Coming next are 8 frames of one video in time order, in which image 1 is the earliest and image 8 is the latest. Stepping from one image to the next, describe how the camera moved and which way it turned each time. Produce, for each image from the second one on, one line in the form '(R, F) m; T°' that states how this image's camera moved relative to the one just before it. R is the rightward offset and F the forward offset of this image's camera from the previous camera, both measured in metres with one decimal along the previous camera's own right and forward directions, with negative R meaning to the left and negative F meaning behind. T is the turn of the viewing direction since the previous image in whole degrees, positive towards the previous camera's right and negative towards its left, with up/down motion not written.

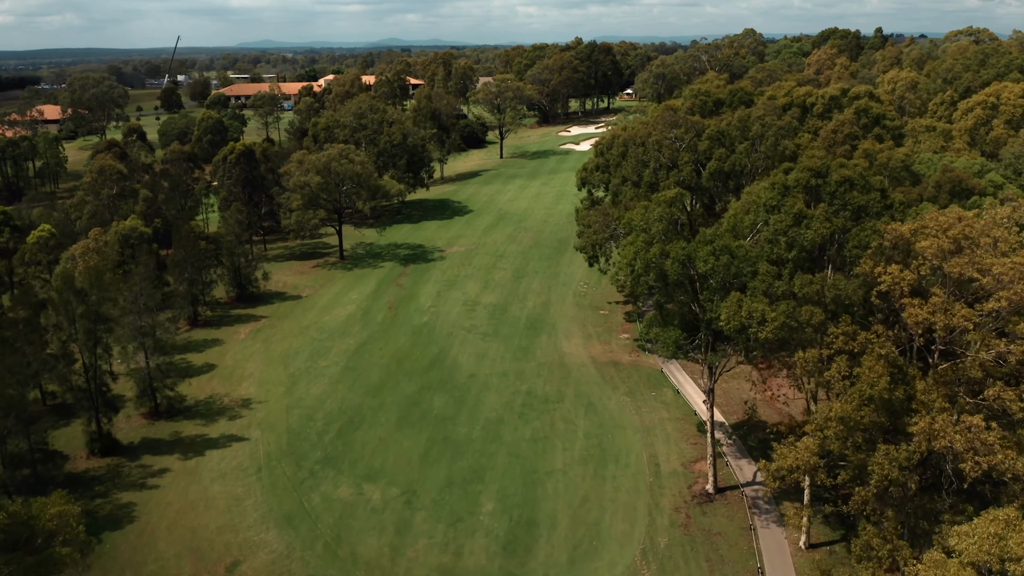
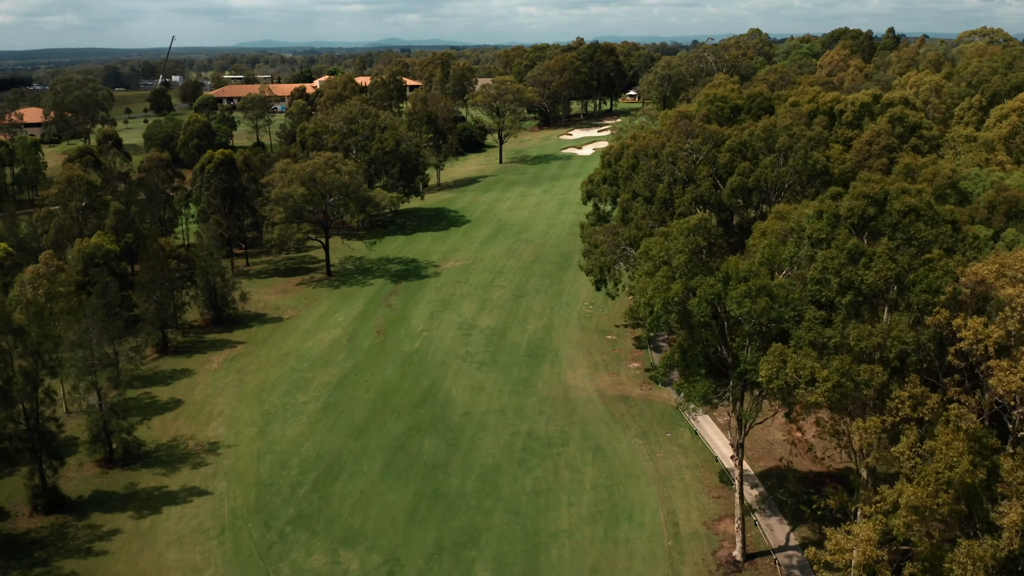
(0.0, +3.3) m; 0°
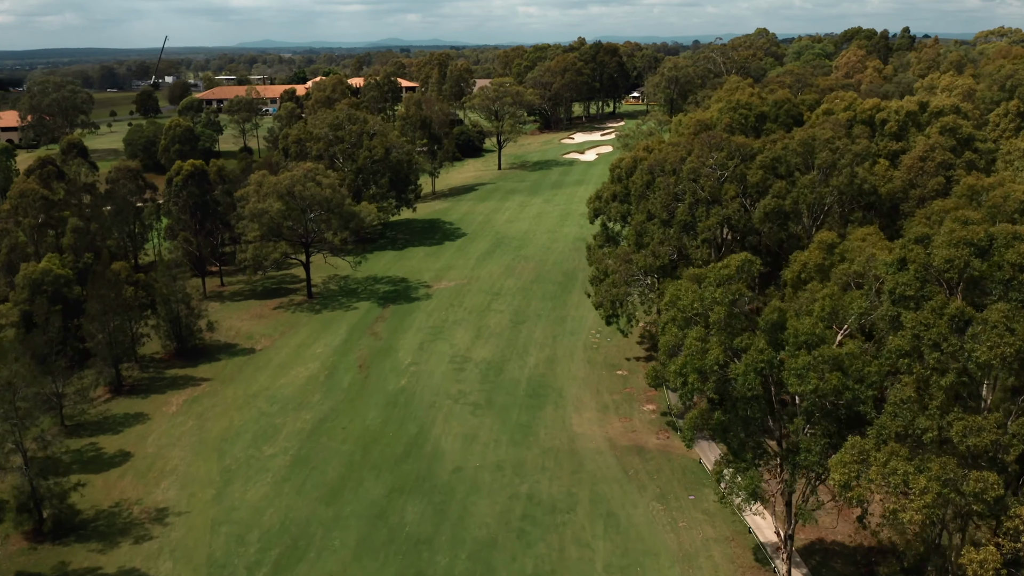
(+0.1, +4.0) m; 0°
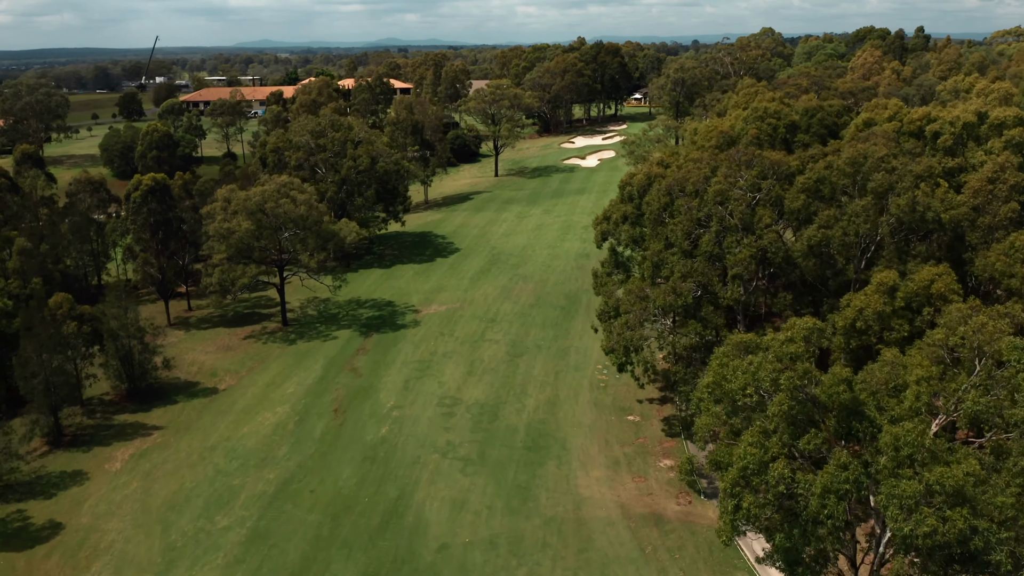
(+0.1, +4.0) m; 0°
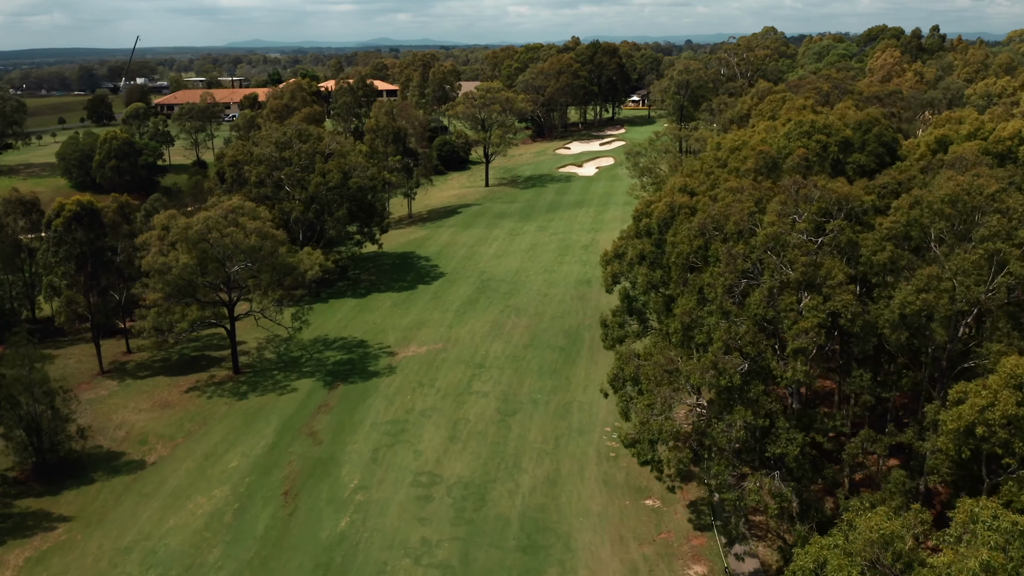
(+0.1, +5.4) m; 0°
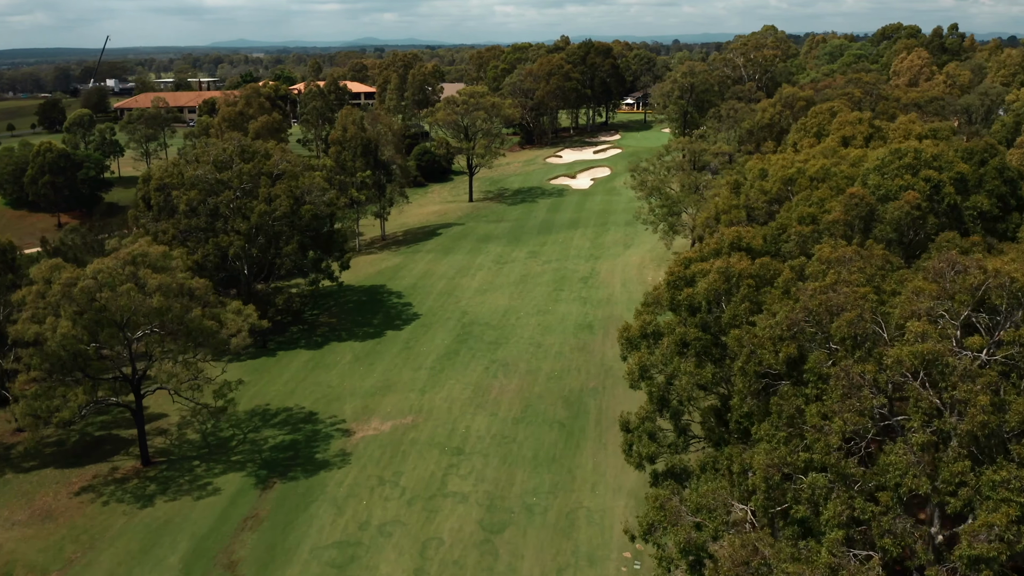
(0.0, +6.8) m; +1°
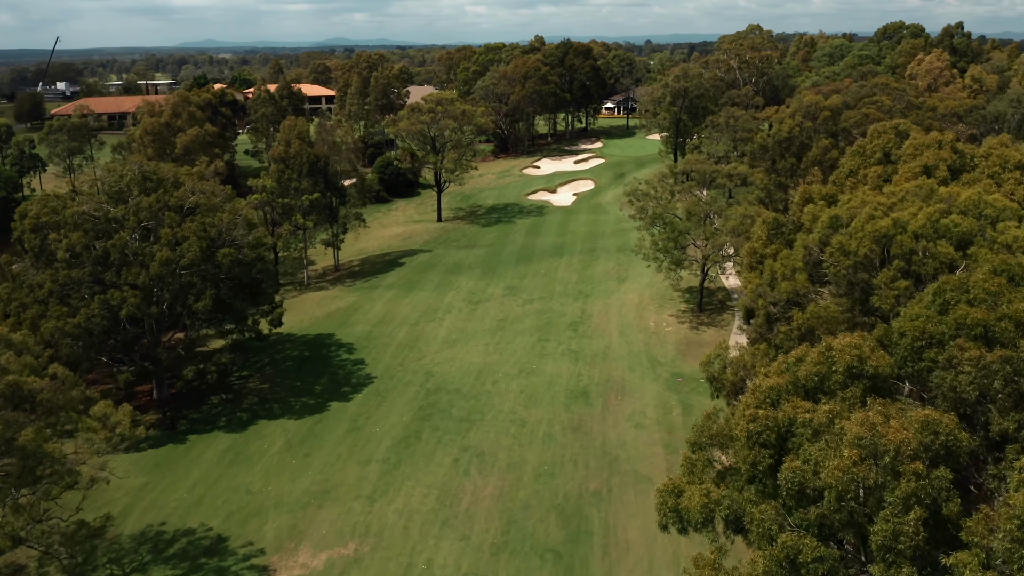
(0.0, +6.9) m; +2°
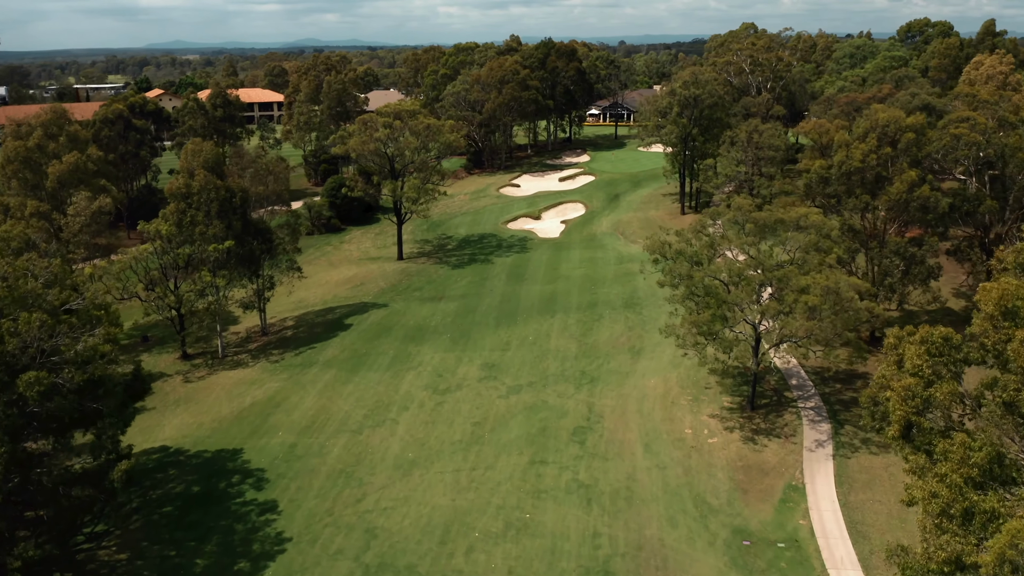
(-0.1, +9.8) m; +2°
